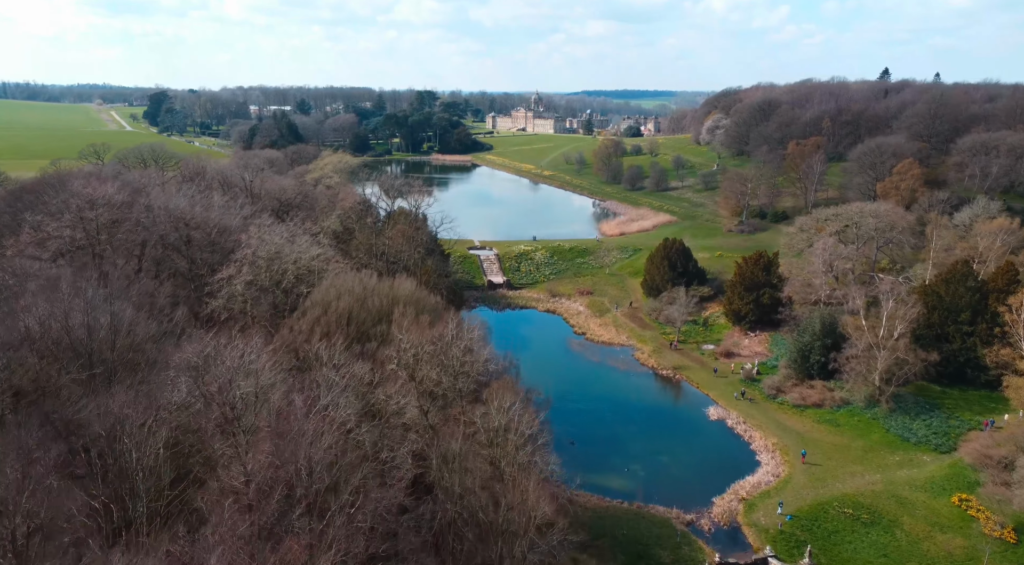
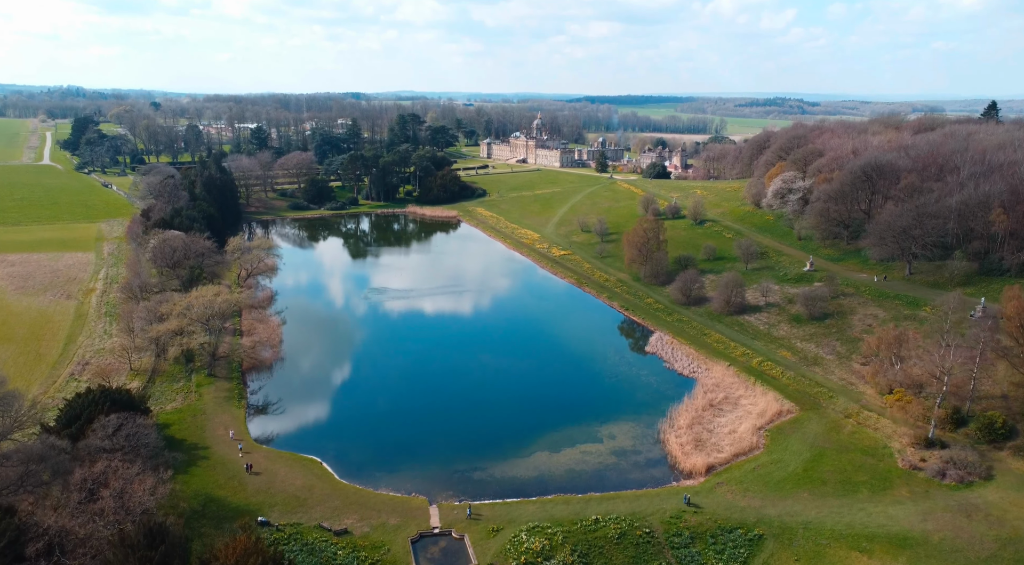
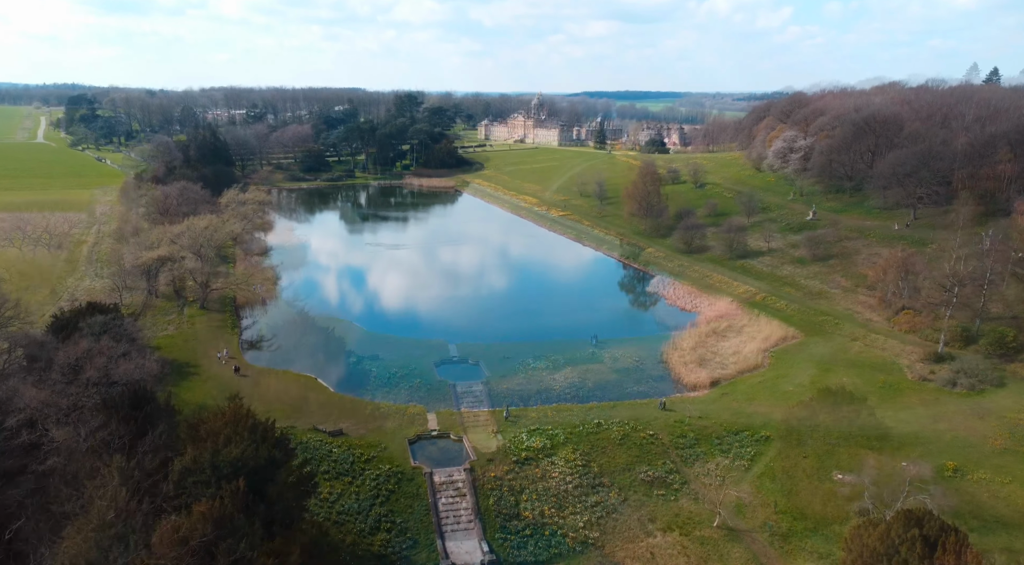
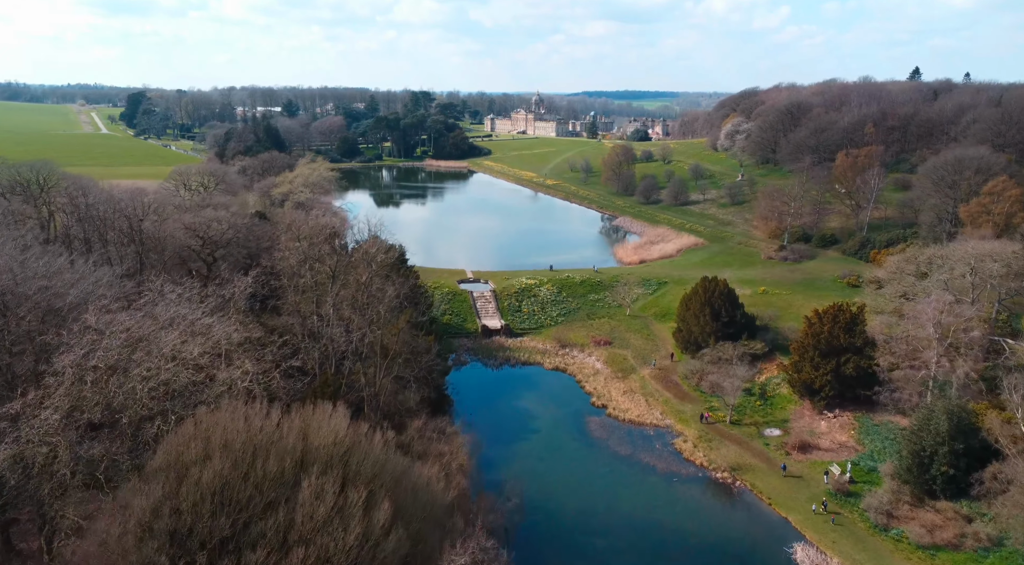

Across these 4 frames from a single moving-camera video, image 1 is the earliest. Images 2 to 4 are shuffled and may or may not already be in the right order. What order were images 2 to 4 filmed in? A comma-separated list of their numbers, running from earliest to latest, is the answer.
4, 3, 2
